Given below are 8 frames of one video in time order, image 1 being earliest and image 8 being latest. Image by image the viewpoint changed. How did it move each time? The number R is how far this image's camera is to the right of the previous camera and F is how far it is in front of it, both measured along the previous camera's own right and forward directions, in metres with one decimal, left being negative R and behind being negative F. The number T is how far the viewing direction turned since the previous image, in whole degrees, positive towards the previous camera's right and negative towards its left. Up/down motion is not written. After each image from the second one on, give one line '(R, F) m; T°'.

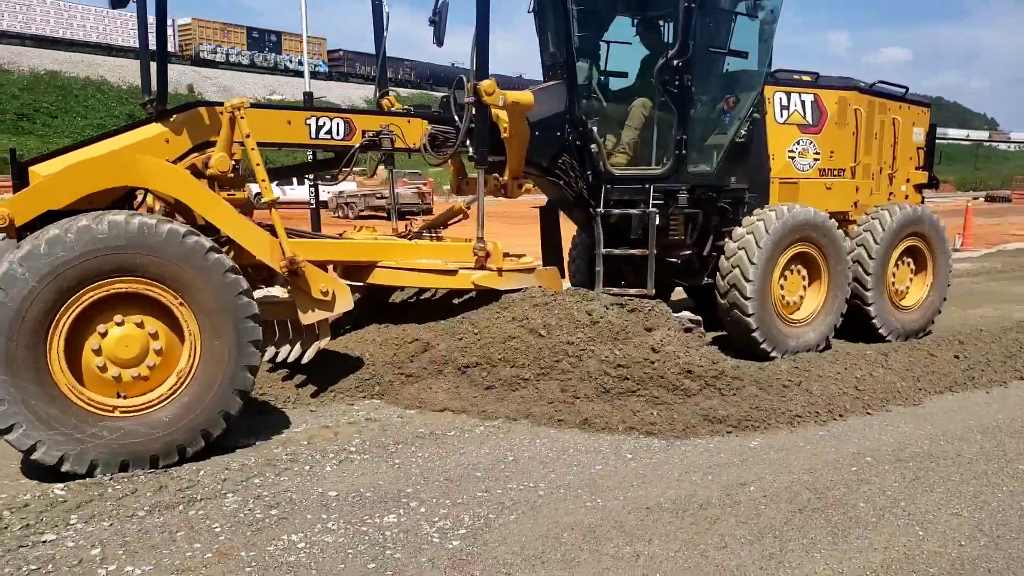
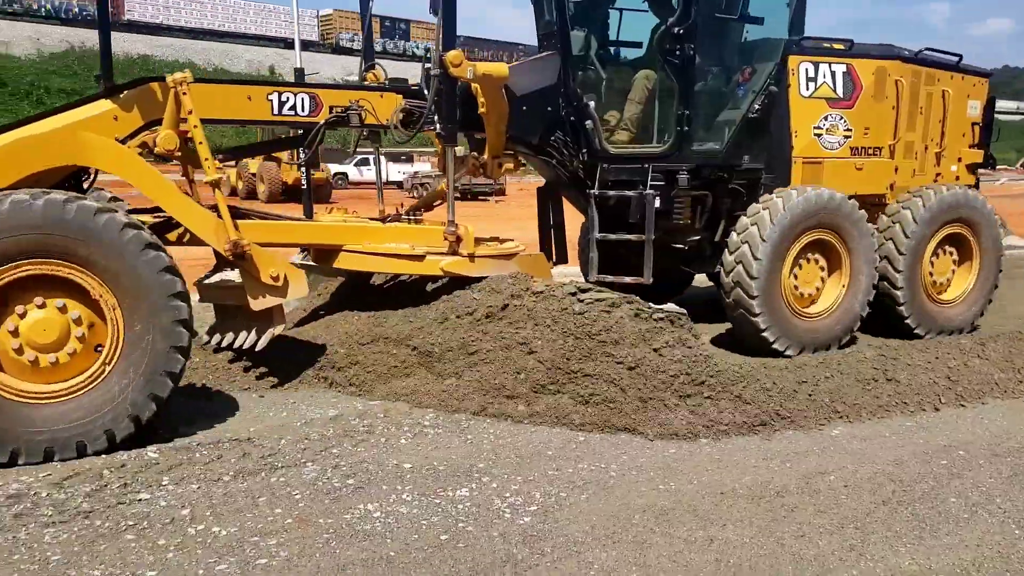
(-0.1, 0.0) m; -5°
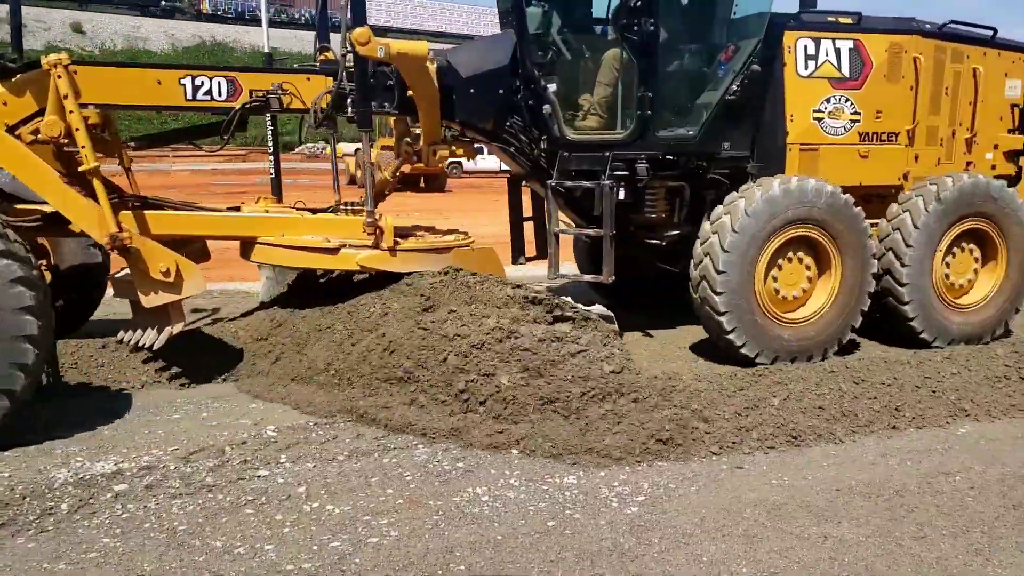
(-0.3, 0.0) m; -4°
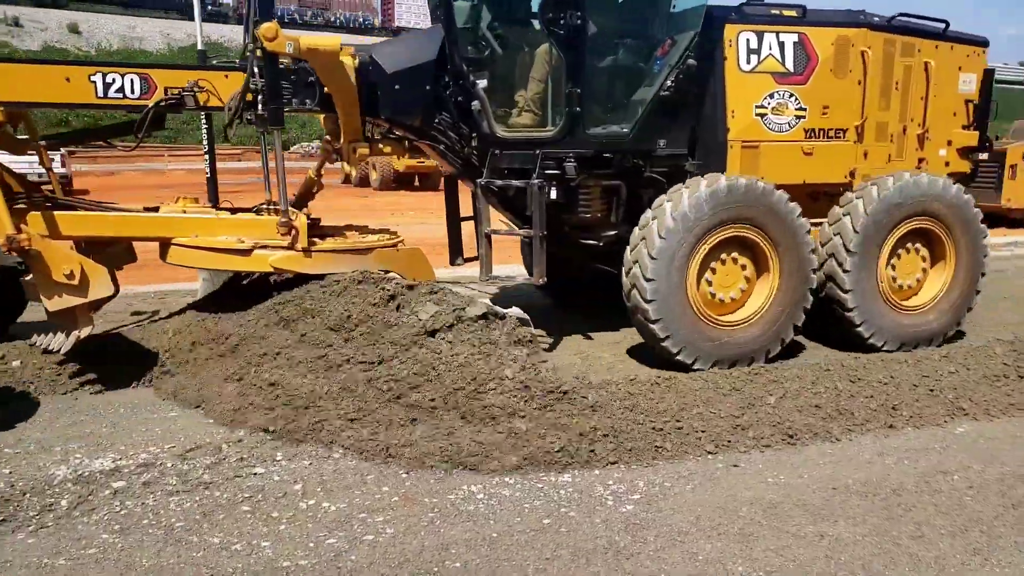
(+0.1, 0.0) m; -1°
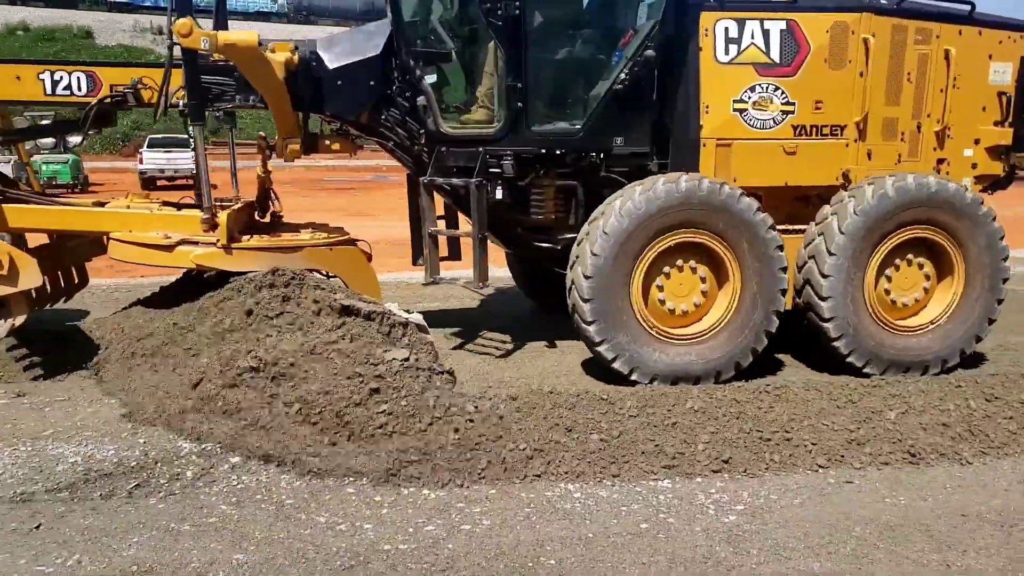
(0.0, 0.0) m; -8°
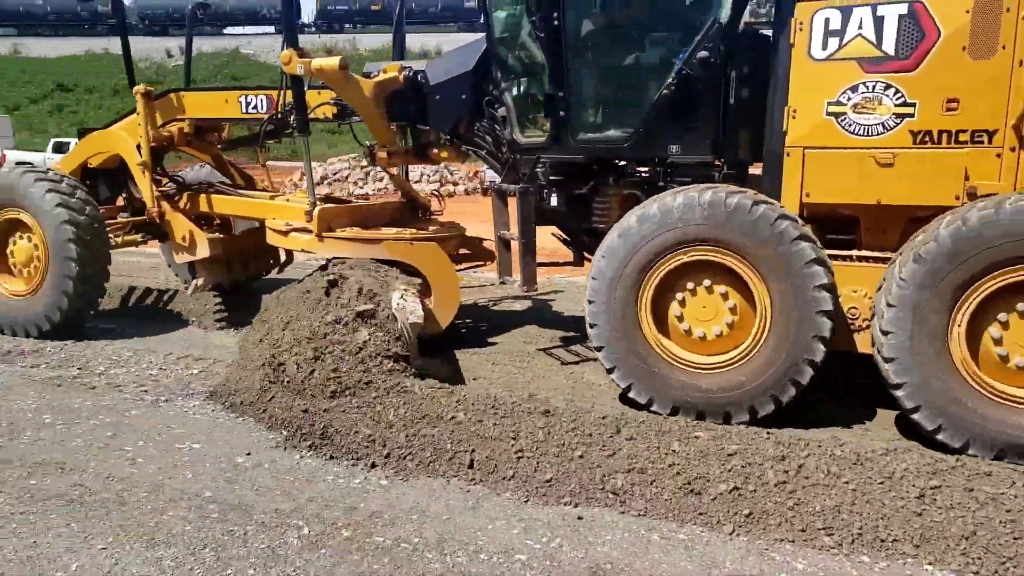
(-1.7, -0.1) m; -16°
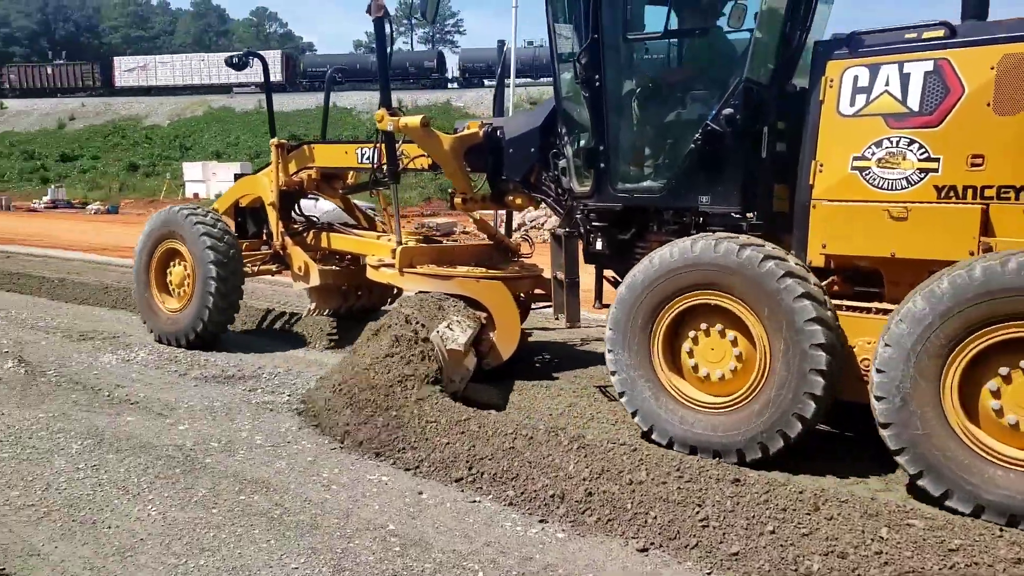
(-0.3, 0.0) m; -11°
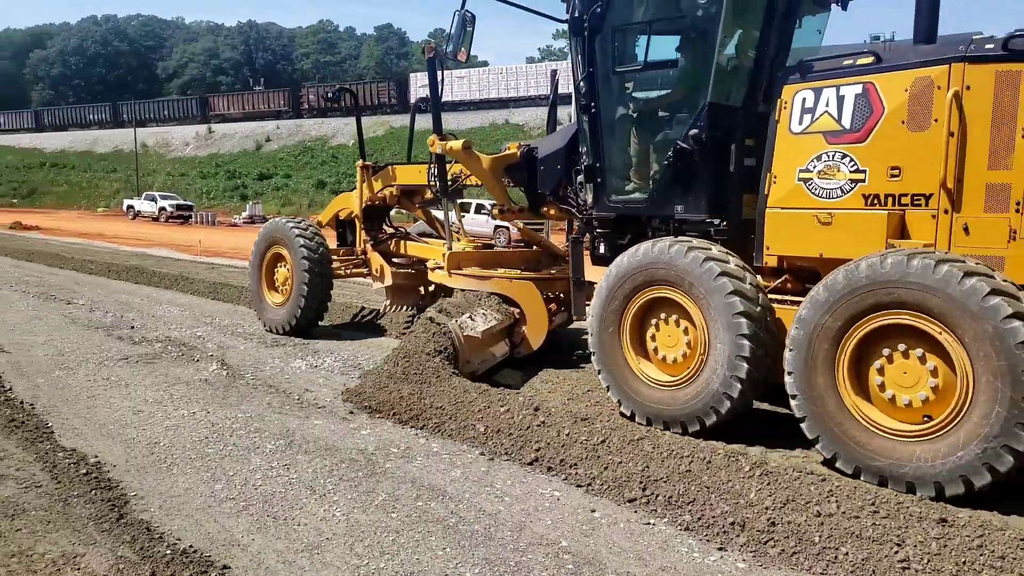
(-0.3, 0.0) m; -10°
